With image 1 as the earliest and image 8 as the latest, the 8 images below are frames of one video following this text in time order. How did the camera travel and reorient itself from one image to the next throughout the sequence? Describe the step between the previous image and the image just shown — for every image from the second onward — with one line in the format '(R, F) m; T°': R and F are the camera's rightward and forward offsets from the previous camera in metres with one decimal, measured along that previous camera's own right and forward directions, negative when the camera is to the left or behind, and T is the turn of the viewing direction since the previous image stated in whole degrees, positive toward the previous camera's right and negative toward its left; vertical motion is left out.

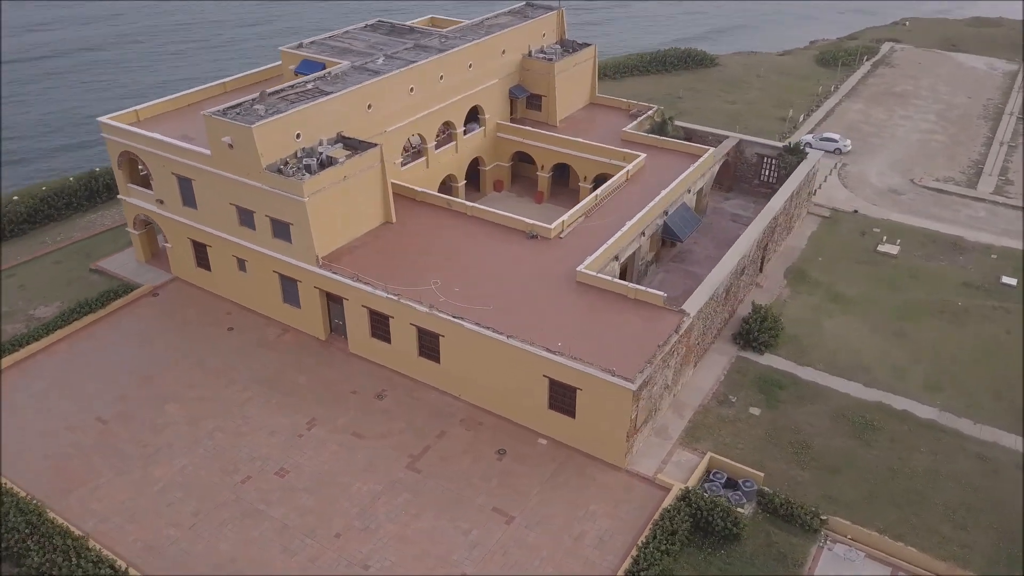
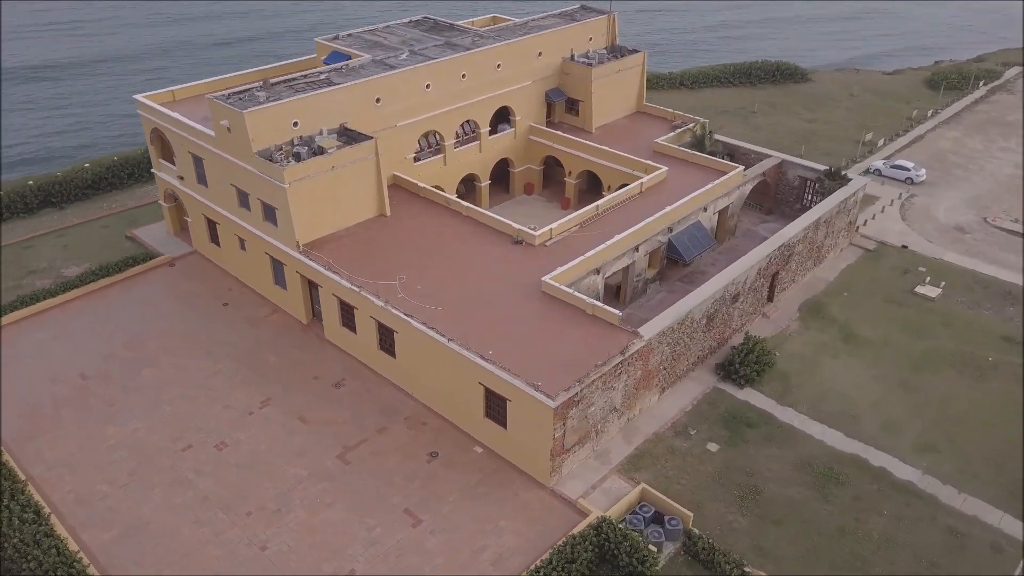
(+5.3, +0.8) m; -9°
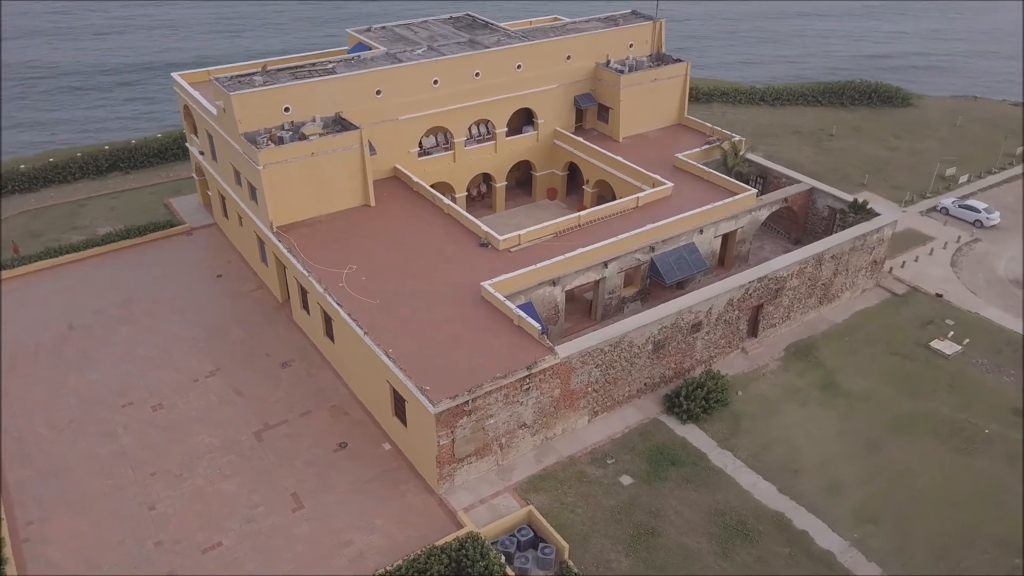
(+6.5, +1.1) m; -11°
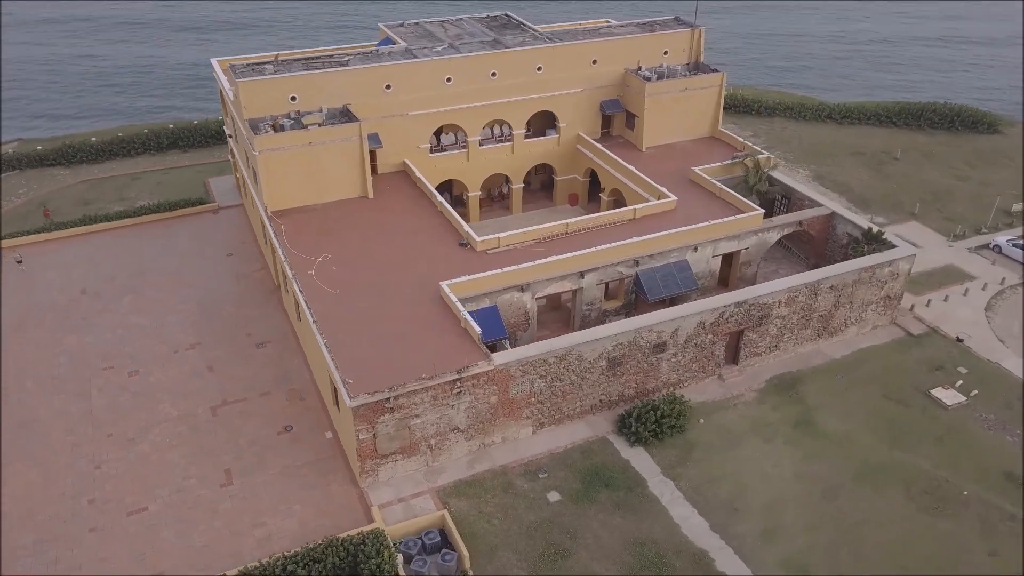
(+4.8, +0.7) m; -8°
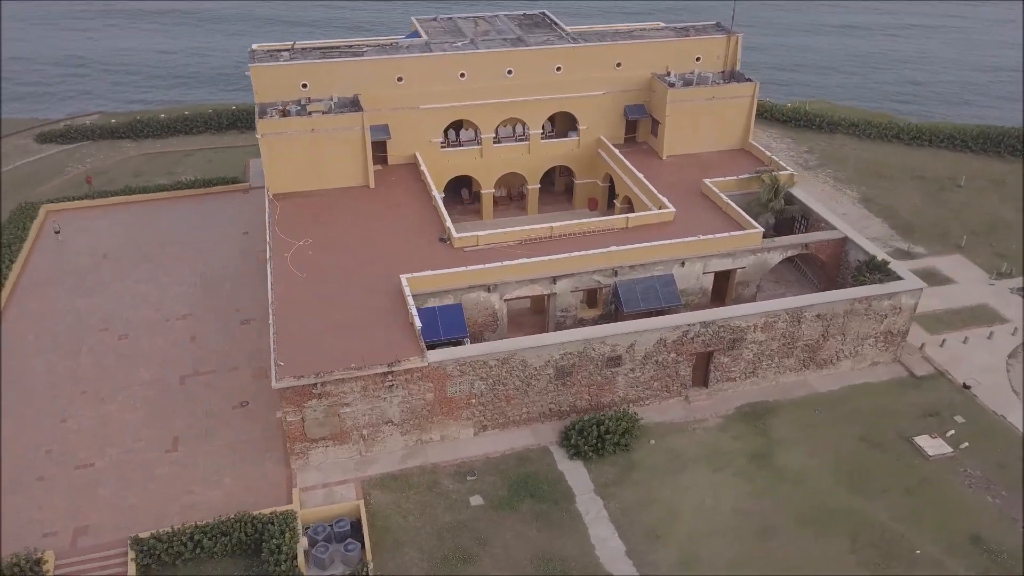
(+4.7, +0.6) m; -8°
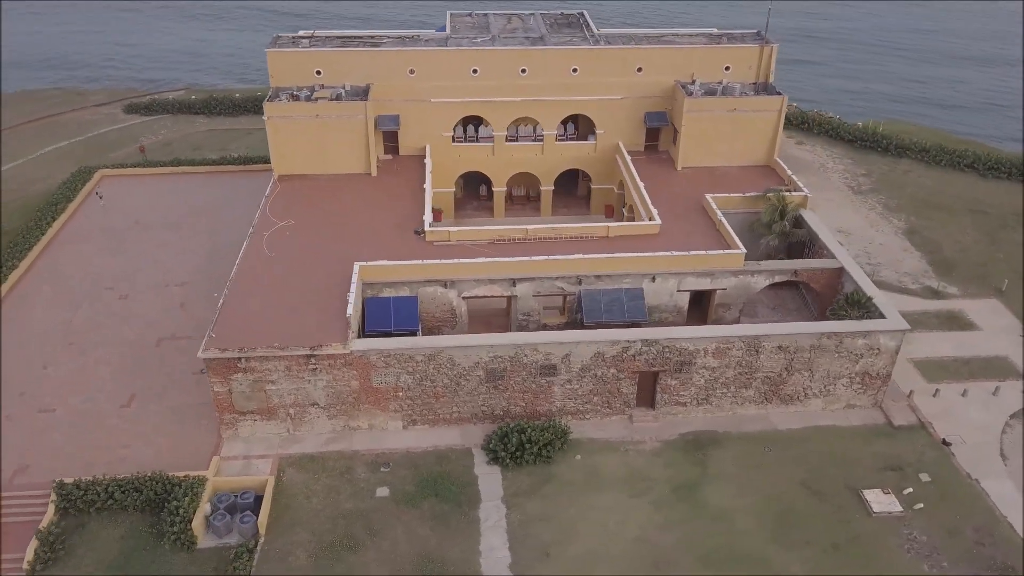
(+5.4, +0.7) m; -9°
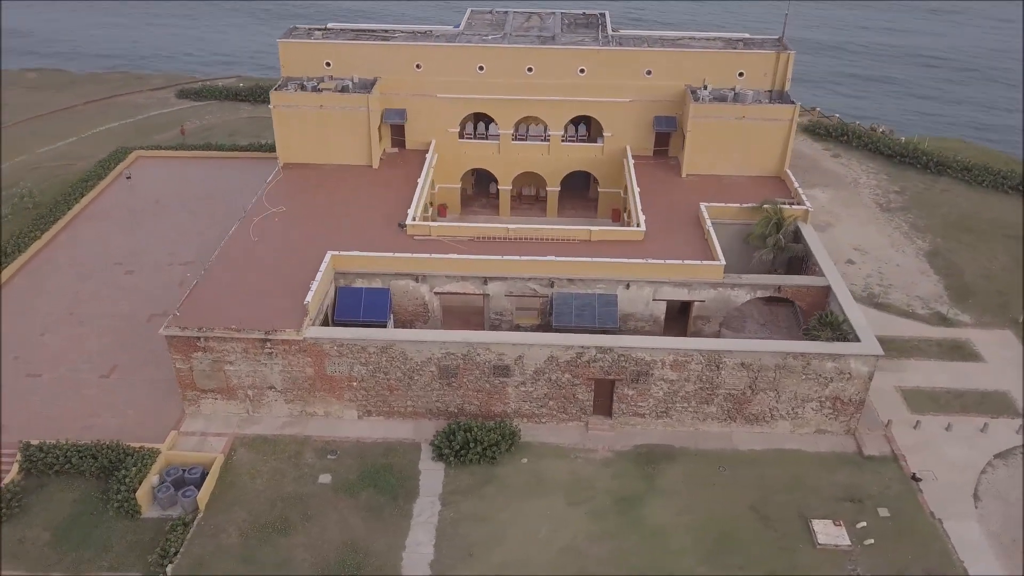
(+3.5, +0.3) m; -6°
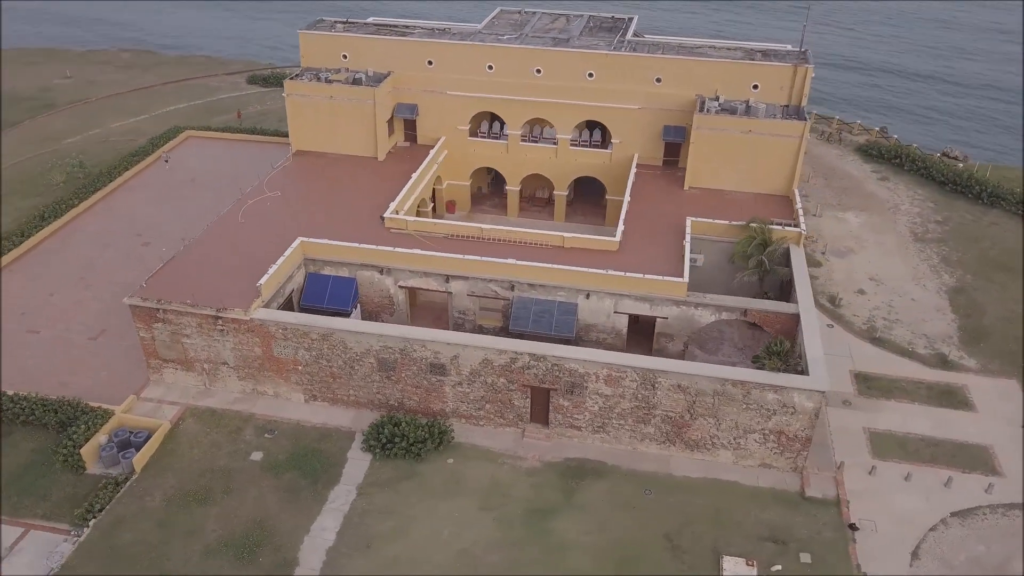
(+4.8, +0.5) m; -8°
